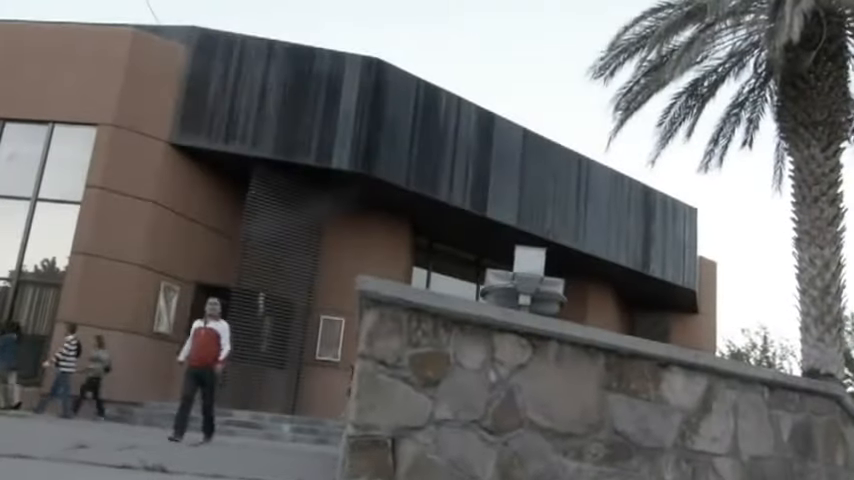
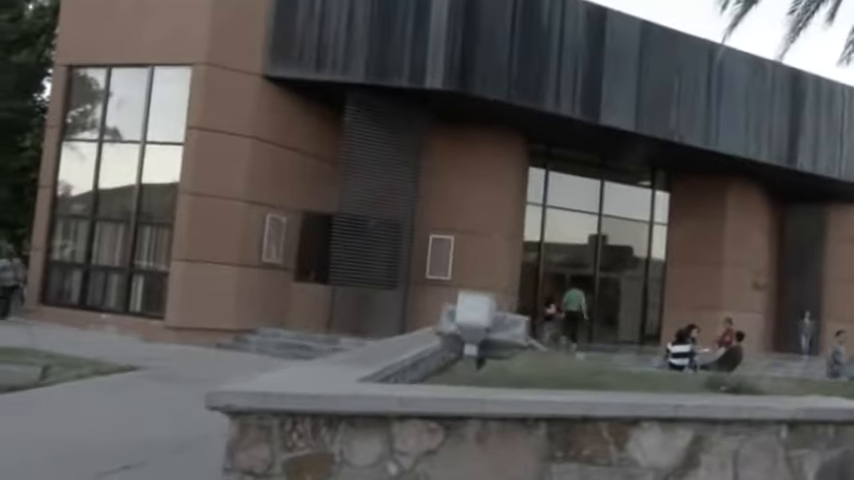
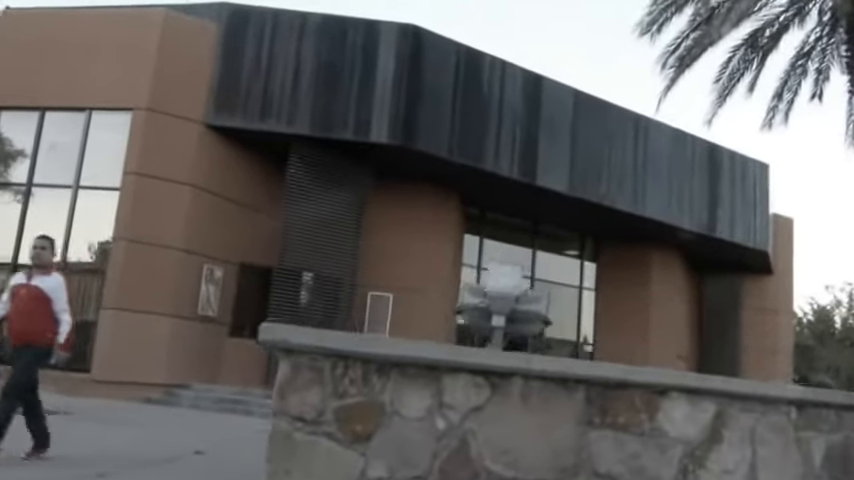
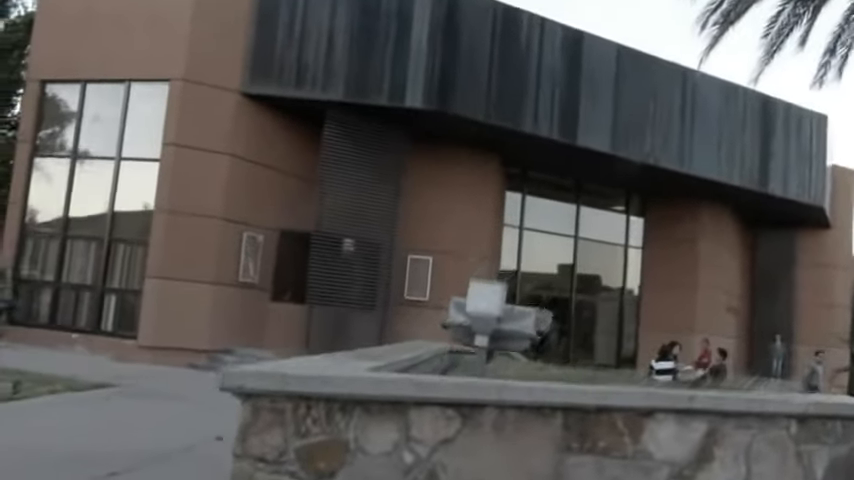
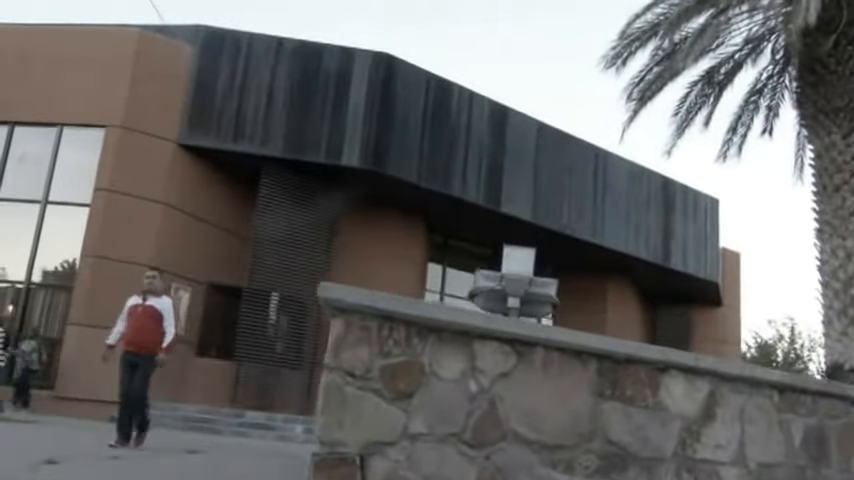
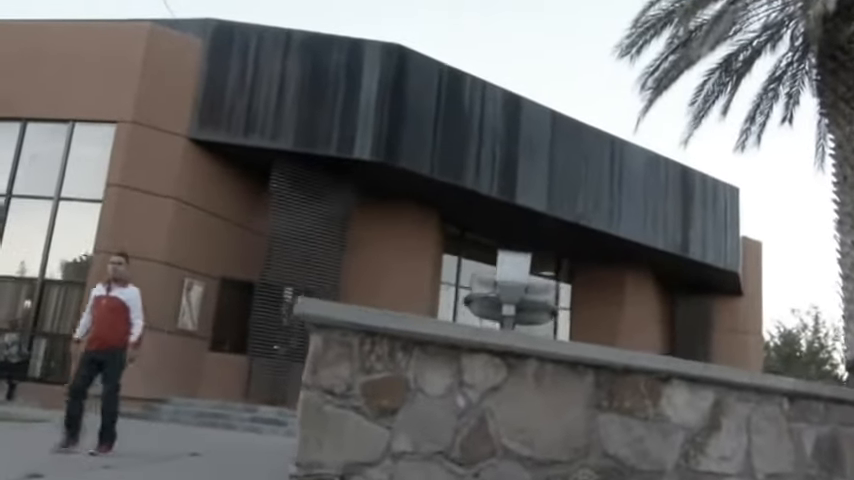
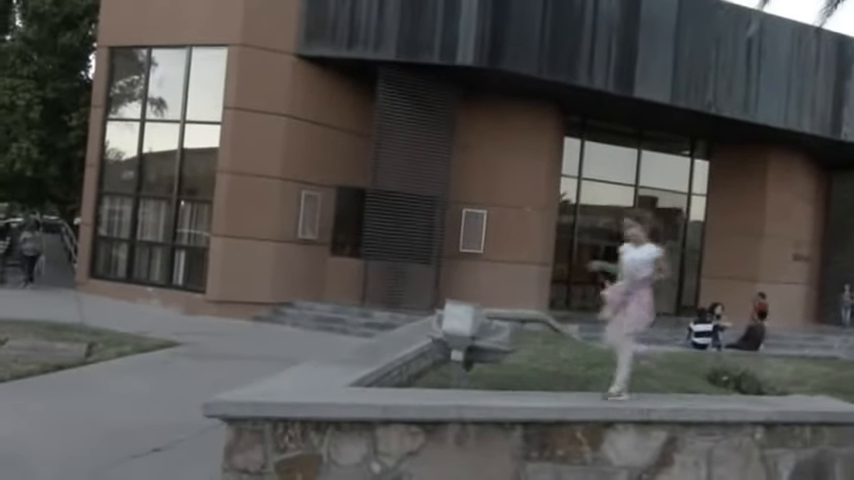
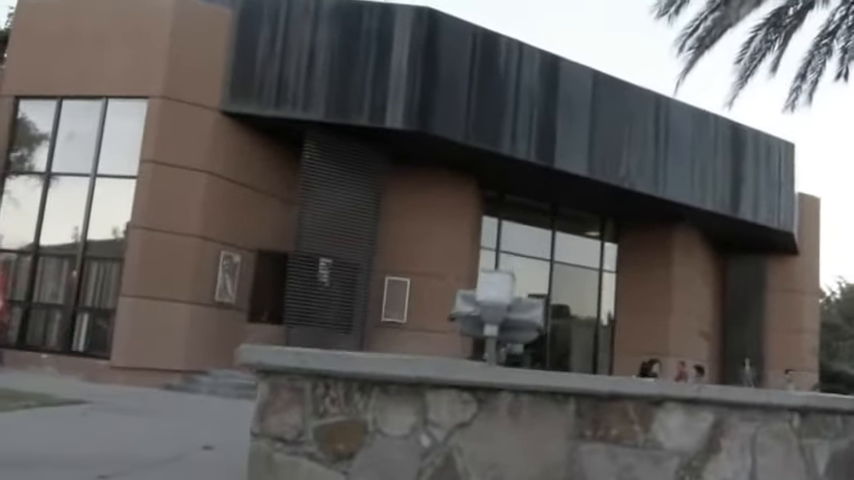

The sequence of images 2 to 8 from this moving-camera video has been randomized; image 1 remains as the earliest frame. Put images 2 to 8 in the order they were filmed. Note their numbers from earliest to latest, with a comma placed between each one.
5, 6, 3, 8, 4, 2, 7
